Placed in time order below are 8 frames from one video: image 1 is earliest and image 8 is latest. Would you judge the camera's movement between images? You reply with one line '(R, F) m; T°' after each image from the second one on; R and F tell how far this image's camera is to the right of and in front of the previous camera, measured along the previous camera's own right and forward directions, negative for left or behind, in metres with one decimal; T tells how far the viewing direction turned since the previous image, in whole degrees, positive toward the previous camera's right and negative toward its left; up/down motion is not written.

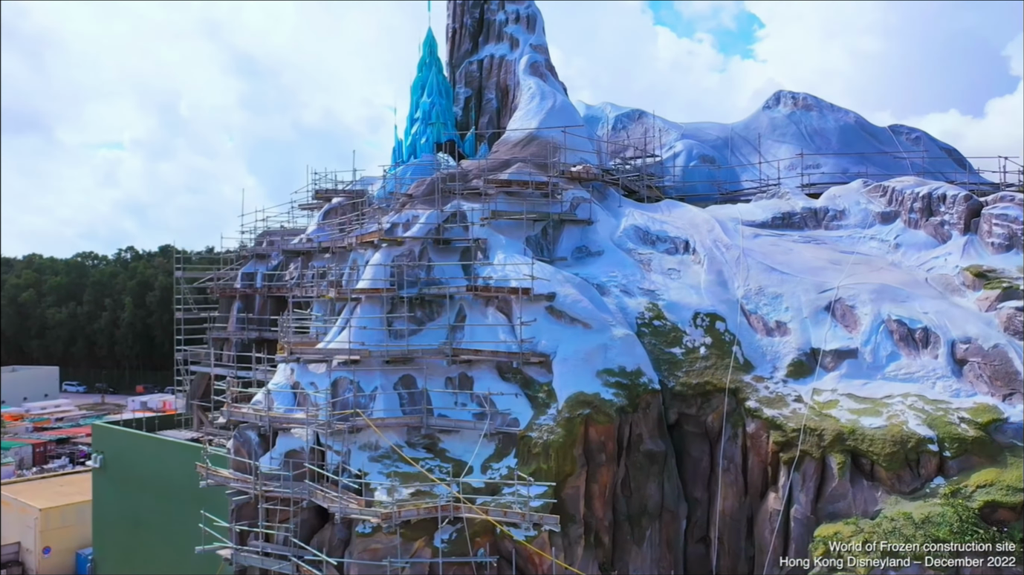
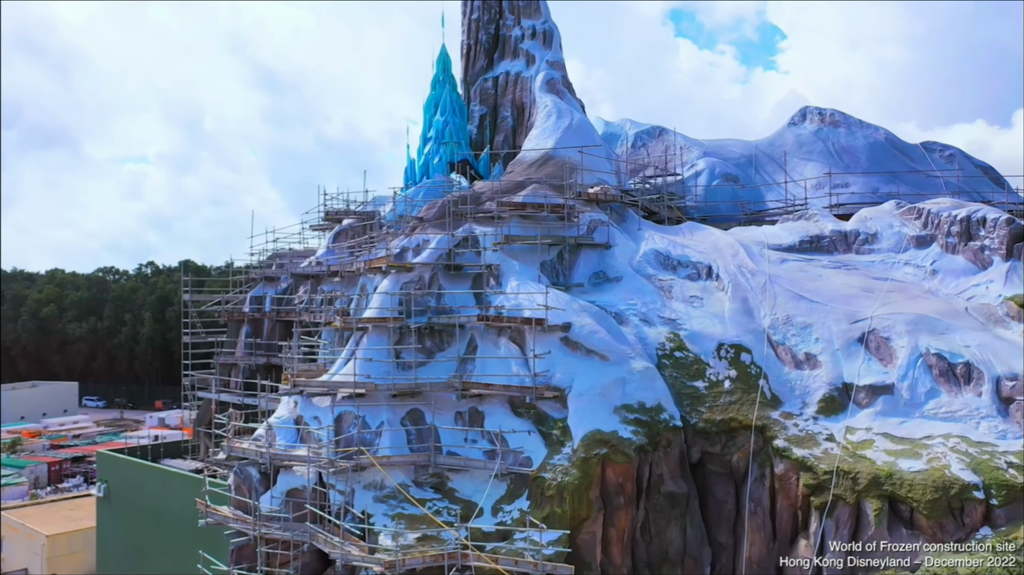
(+0.2, +1.0) m; -1°
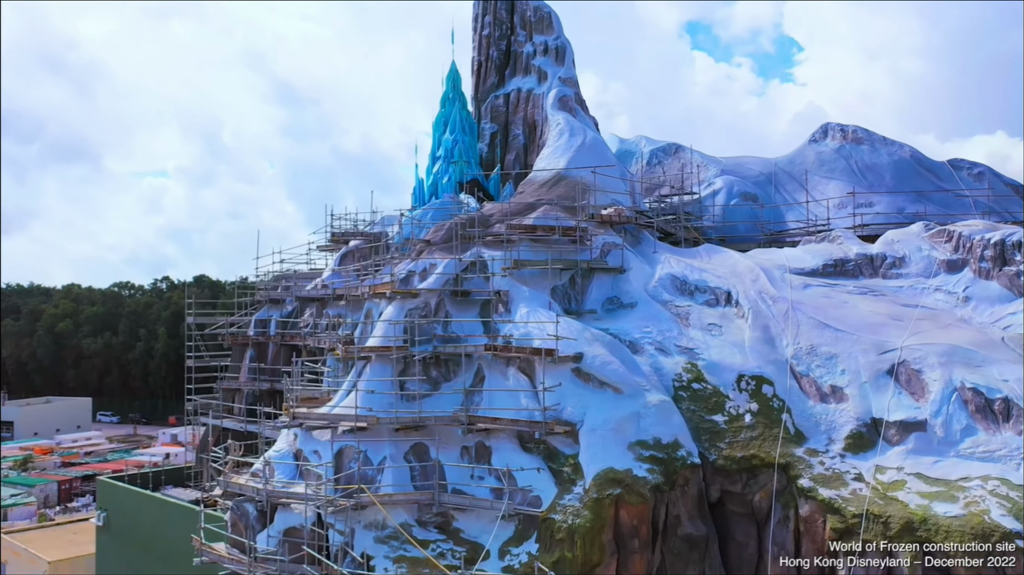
(+0.2, +0.9) m; -1°
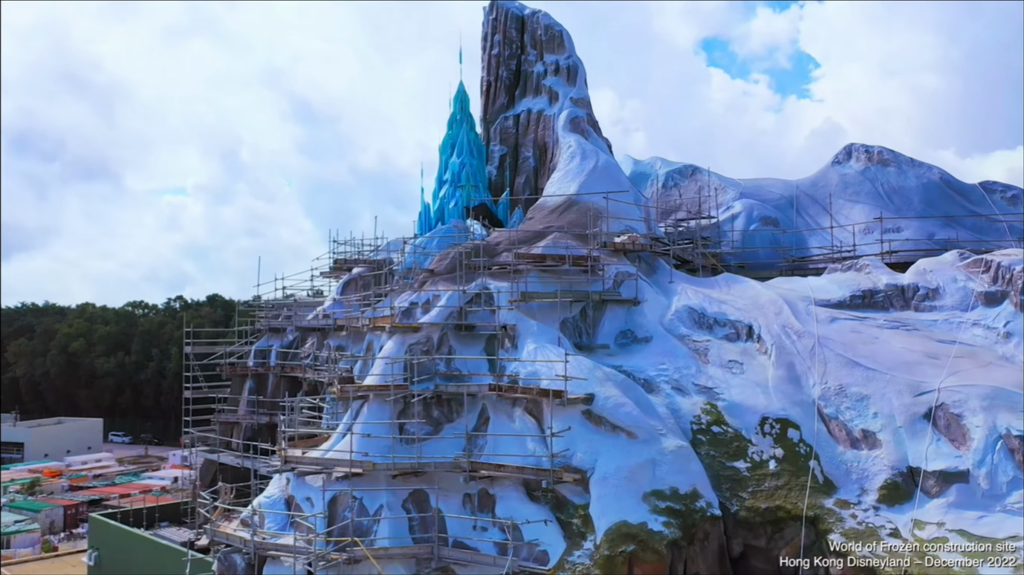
(+0.2, +1.2) m; -1°
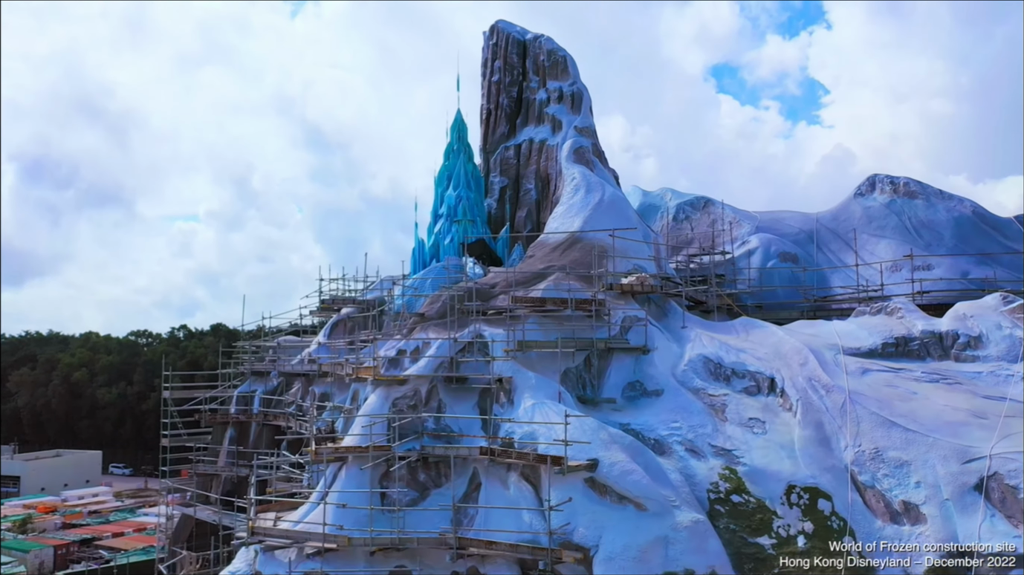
(+0.3, +1.9) m; -1°
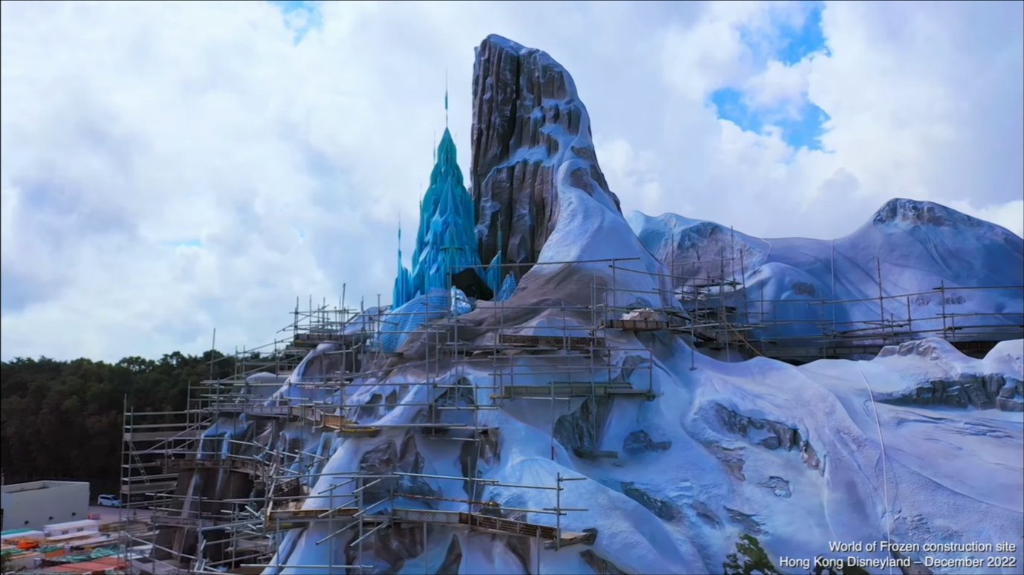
(+0.3, +2.1) m; 0°
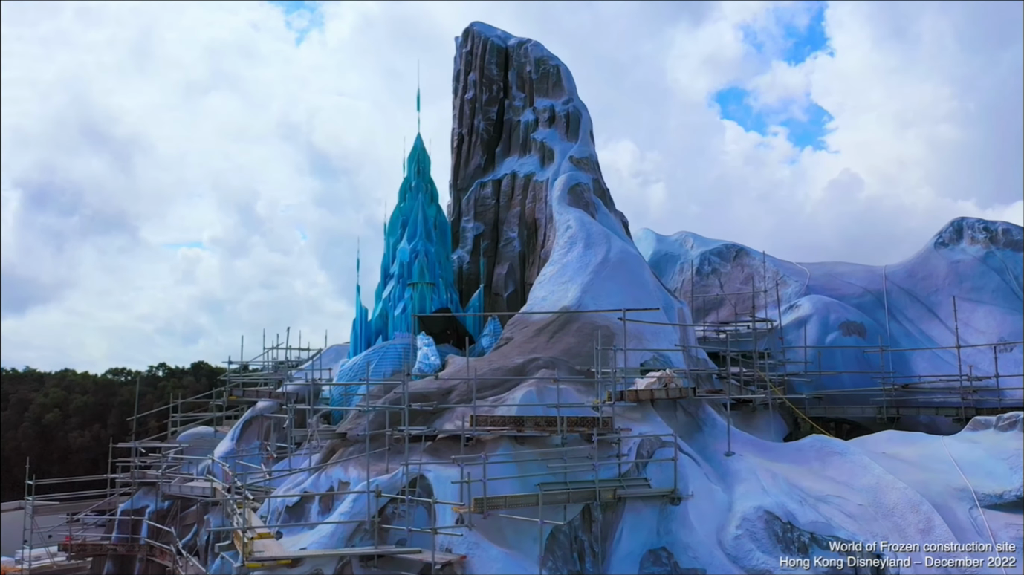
(+0.4, +4.5) m; 0°
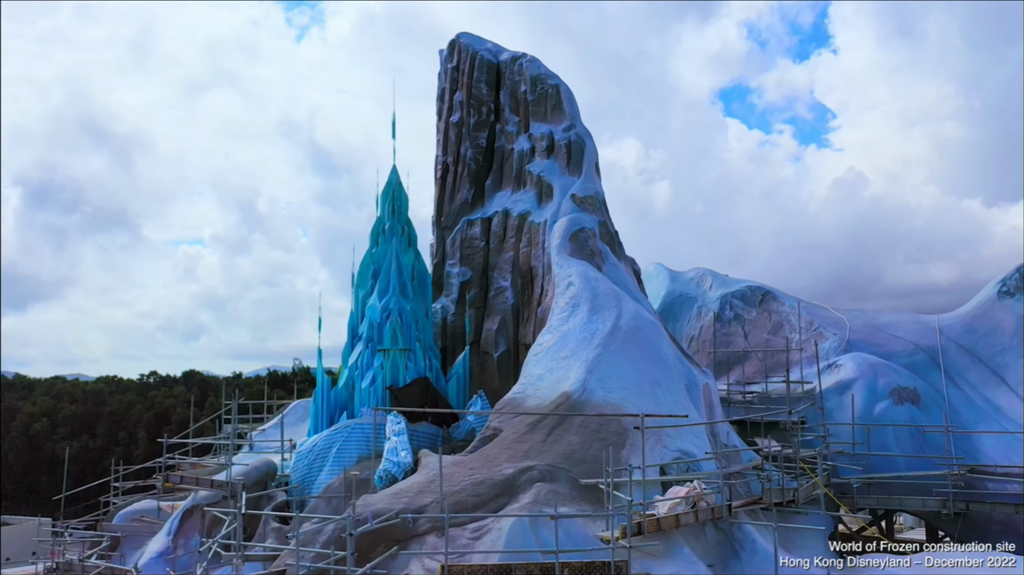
(+0.2, +3.1) m; 0°
